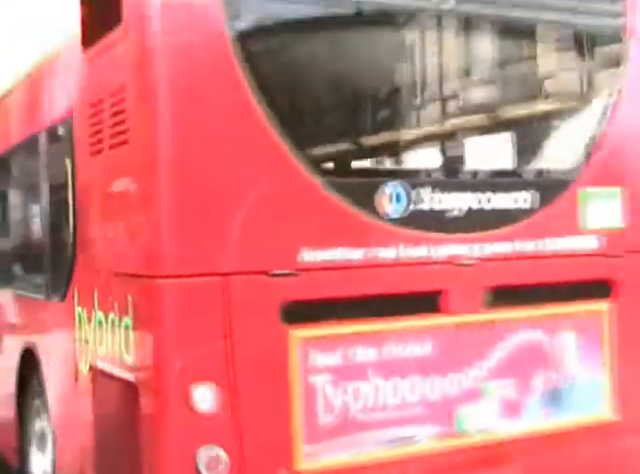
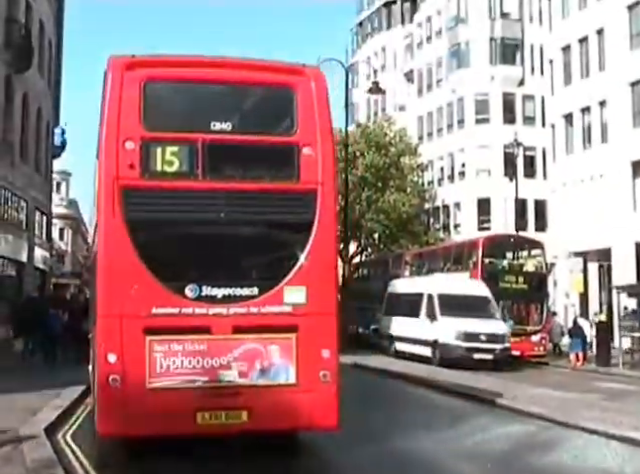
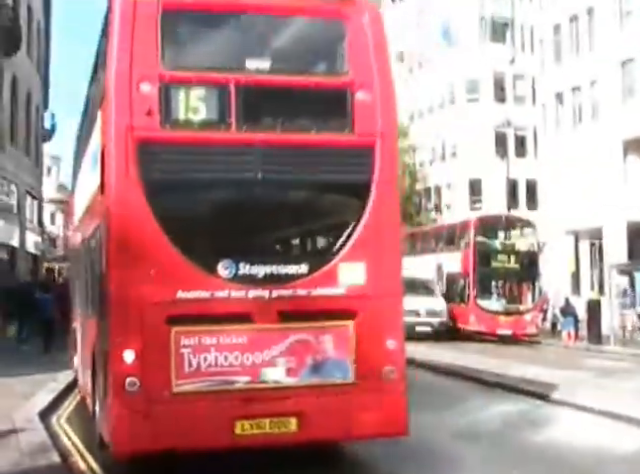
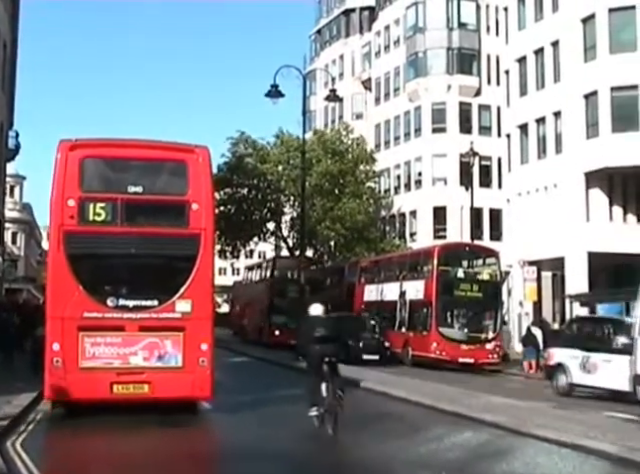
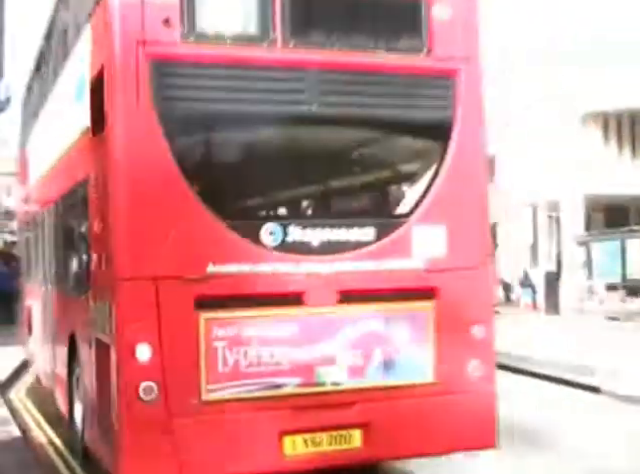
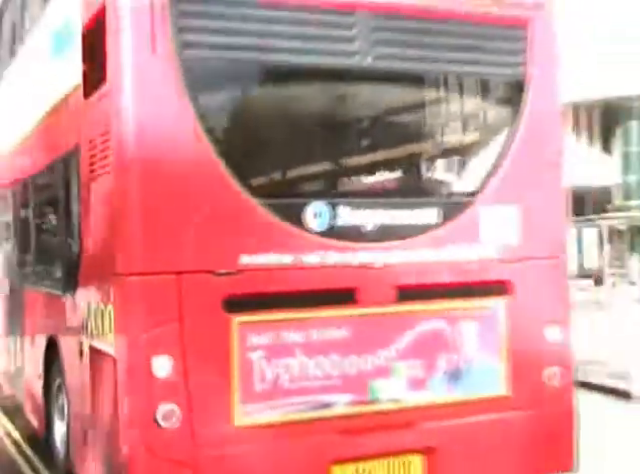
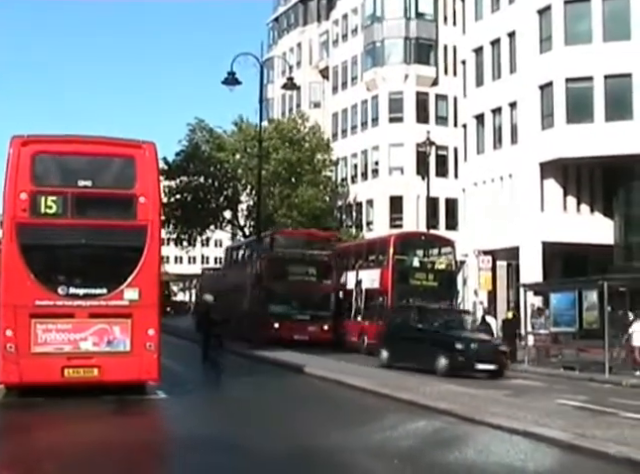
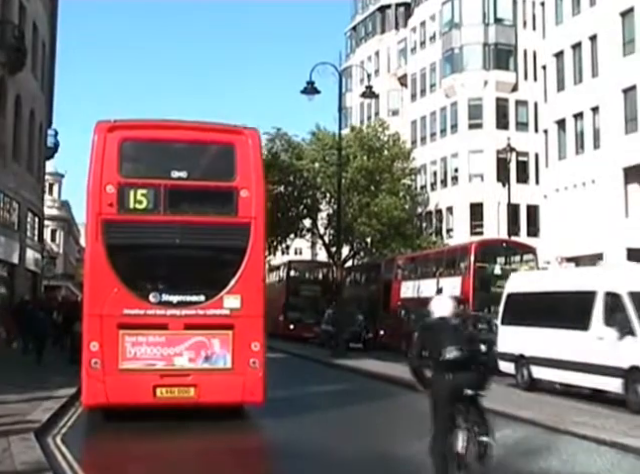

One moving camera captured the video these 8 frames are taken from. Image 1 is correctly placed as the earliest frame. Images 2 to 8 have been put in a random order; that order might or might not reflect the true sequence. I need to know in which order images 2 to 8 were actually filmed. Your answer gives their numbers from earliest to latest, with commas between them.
6, 5, 3, 2, 8, 4, 7
